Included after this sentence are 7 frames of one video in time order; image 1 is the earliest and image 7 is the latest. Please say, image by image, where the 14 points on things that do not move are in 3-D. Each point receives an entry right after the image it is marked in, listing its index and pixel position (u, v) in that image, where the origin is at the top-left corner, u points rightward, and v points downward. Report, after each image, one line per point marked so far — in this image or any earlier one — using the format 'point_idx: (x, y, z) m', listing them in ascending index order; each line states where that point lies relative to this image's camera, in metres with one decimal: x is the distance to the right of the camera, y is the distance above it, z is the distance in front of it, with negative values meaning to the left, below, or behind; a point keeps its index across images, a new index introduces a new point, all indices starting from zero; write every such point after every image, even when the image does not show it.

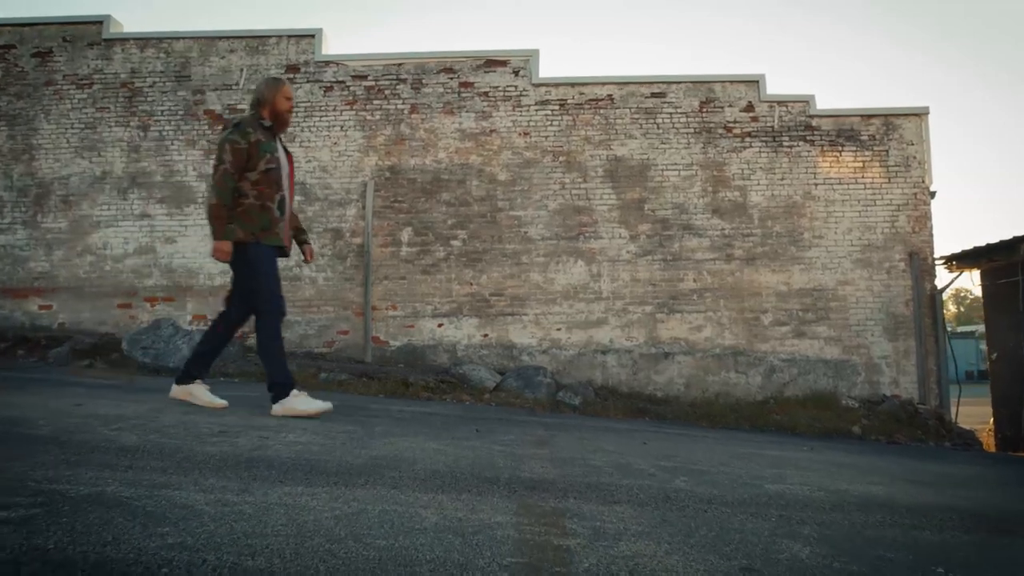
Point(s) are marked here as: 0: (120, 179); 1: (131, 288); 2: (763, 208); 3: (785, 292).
0: (-6.0, +1.7, +10.3) m
1: (-5.7, 0.0, +10.1) m
2: (+3.7, +1.2, +10.0) m
3: (+4.0, -0.1, +9.8) m
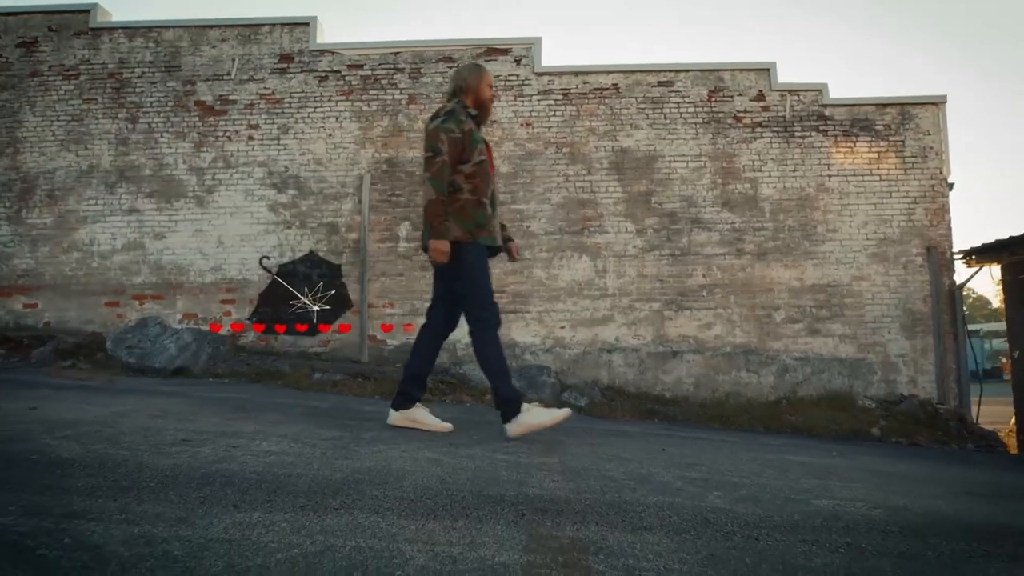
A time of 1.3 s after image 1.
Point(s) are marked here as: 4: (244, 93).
0: (-6.0, +1.7, +9.9) m
1: (-5.7, 0.0, +9.7) m
2: (+3.7, +1.2, +9.6) m
3: (+4.0, 0.0, +9.5) m
4: (-4.0, +2.9, +10.0) m
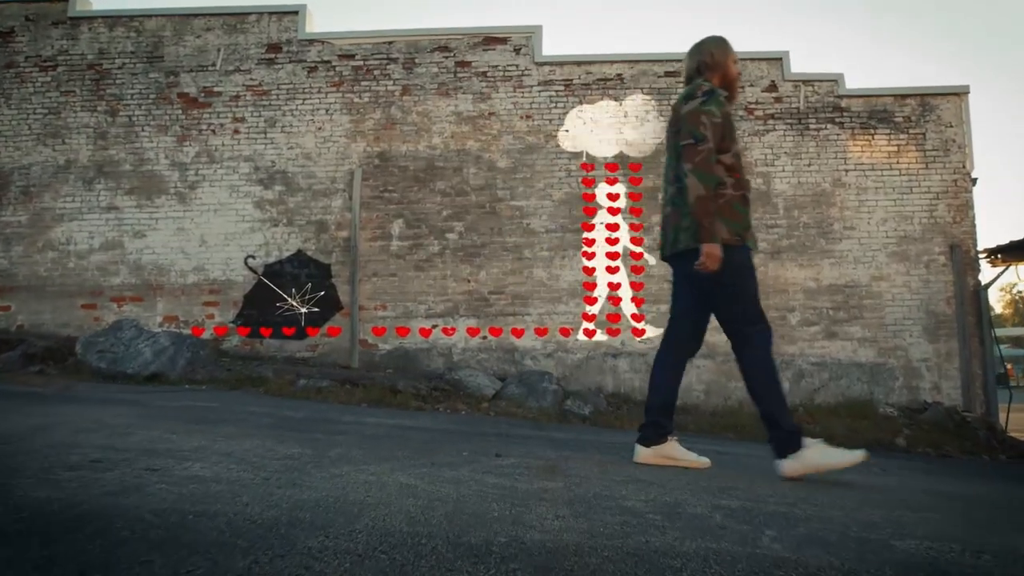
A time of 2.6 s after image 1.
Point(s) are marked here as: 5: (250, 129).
0: (-6.0, +1.7, +9.4) m
1: (-5.7, 0.0, +9.2) m
2: (+3.7, +1.2, +9.1) m
3: (+4.0, 0.0, +8.9) m
4: (-4.0, +2.9, +9.5) m
5: (-3.6, +2.2, +9.4) m
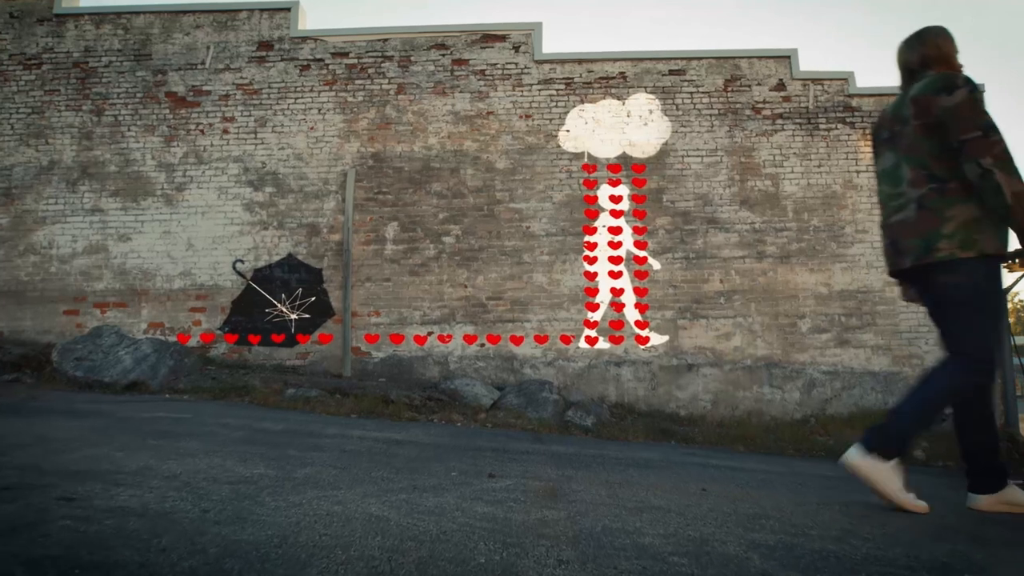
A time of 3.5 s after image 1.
0: (-6.0, +1.6, +9.1) m
1: (-5.7, -0.1, +8.8) m
2: (+3.7, +1.2, +8.8) m
3: (+4.0, -0.1, +8.6) m
4: (-4.0, +2.8, +9.2) m
5: (-3.7, +2.1, +9.1) m
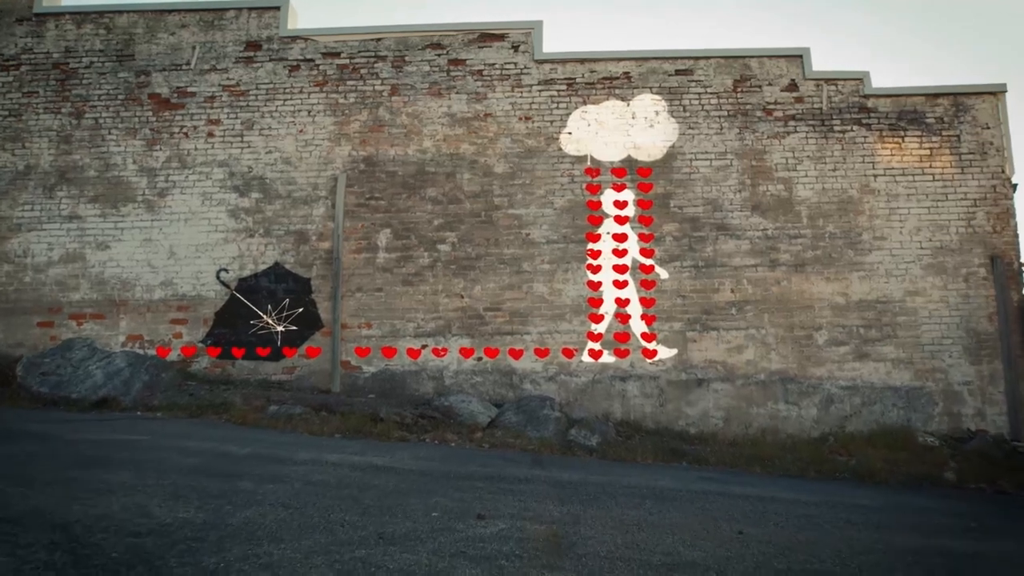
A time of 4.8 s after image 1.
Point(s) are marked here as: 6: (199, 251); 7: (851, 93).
0: (-6.0, +1.5, +8.7) m
1: (-5.7, -0.2, +8.4) m
2: (+3.7, +1.0, +8.3) m
3: (+4.0, -0.2, +8.1) m
4: (-4.0, +2.7, +8.8) m
5: (-3.7, +2.0, +8.7) m
6: (-3.9, +0.5, +8.4) m
7: (+4.3, +2.5, +8.5) m
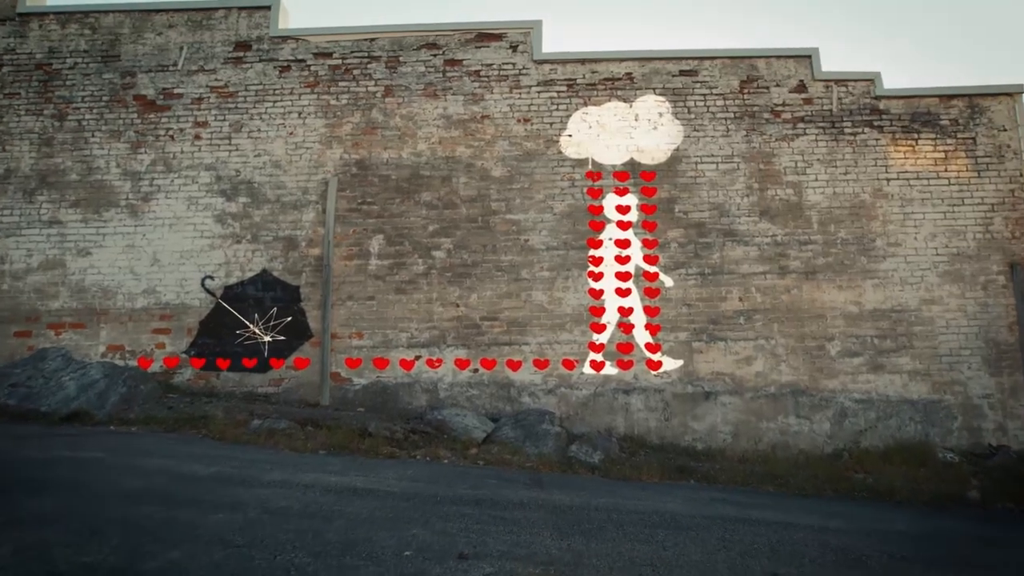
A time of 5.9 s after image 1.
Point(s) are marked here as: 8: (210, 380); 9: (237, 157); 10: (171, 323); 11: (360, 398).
0: (-6.0, +1.4, +8.4) m
1: (-5.7, -0.3, +8.0) m
2: (+3.7, +0.9, +8.0) m
3: (+3.9, -0.3, +7.7) m
4: (-4.0, +2.5, +8.5) m
5: (-3.7, +1.9, +8.3) m
6: (-3.9, +0.4, +8.1) m
7: (+4.2, +2.4, +8.2) m
8: (-3.5, -1.1, +7.8) m
9: (-3.4, +1.6, +8.3) m
10: (-4.0, -0.4, +7.9) m
11: (-1.7, -1.2, +7.7) m
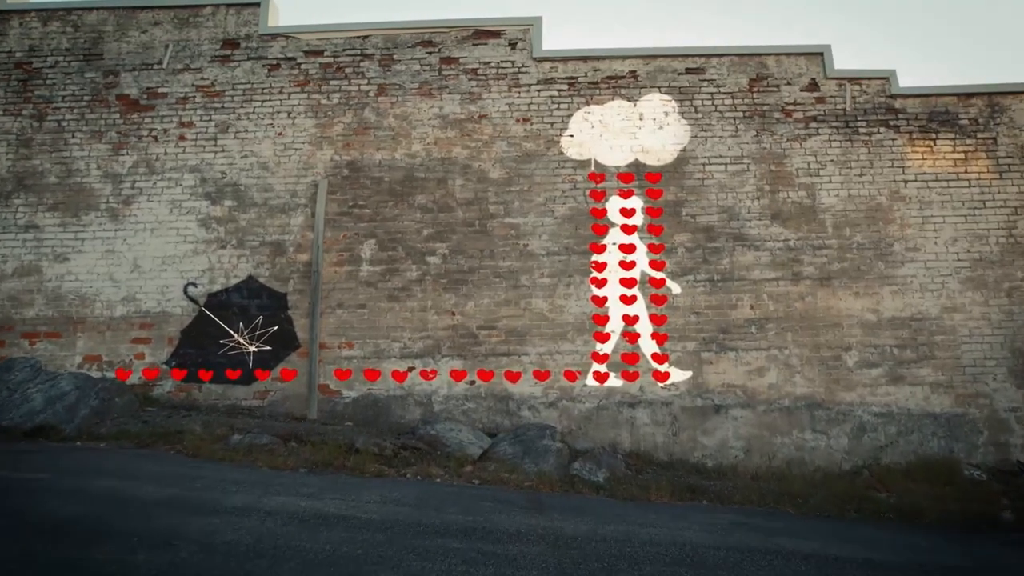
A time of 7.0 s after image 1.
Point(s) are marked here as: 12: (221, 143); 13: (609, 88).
0: (-6.0, +1.3, +8.0) m
1: (-5.7, -0.4, +7.6) m
2: (+3.7, +0.9, +7.6) m
3: (+3.9, -0.4, +7.3) m
4: (-4.0, +2.5, +8.1) m
5: (-3.7, +1.8, +8.0) m
6: (-3.9, +0.3, +7.7) m
7: (+4.2, +2.3, +7.8) m
8: (-3.5, -1.1, +7.4) m
9: (-3.4, +1.5, +7.9) m
10: (-4.0, -0.5, +7.5) m
11: (-1.7, -1.3, +7.3) m
12: (-3.4, +1.7, +7.9) m
13: (+1.1, +2.3, +7.9) m
